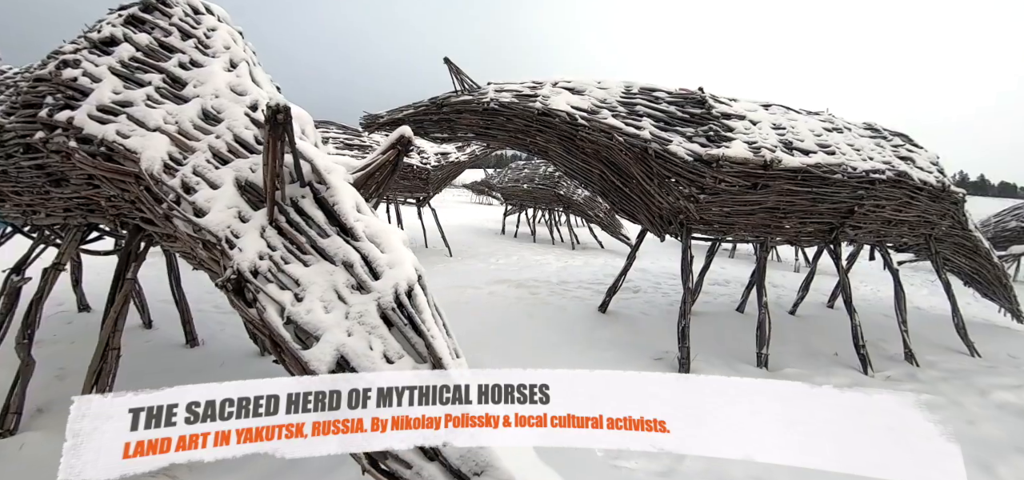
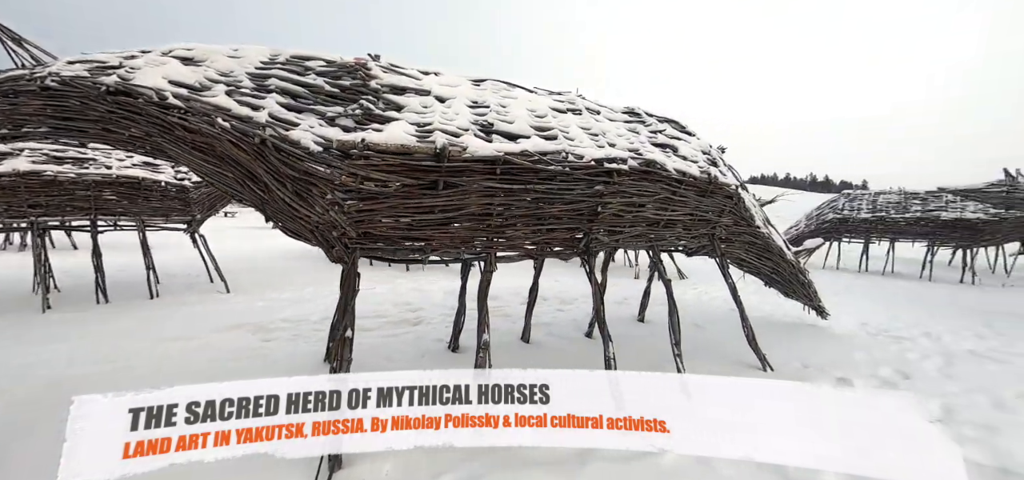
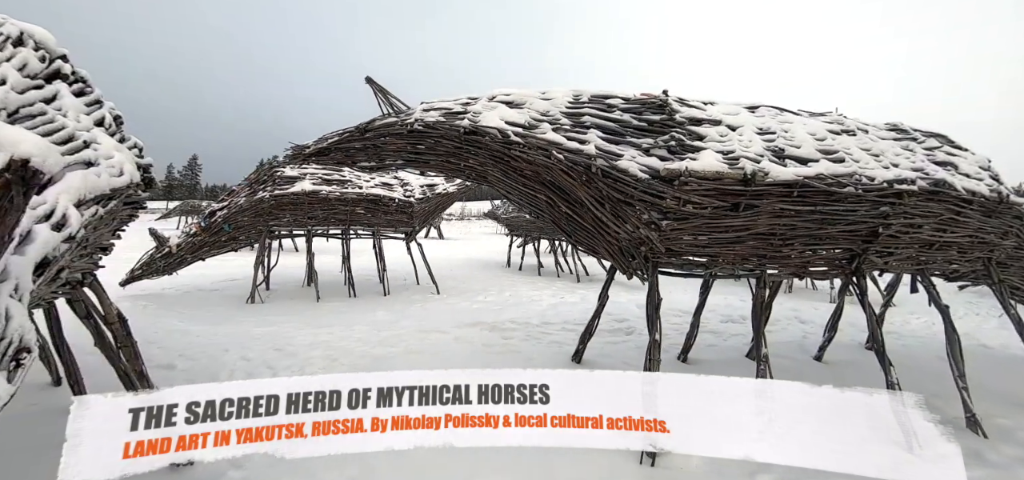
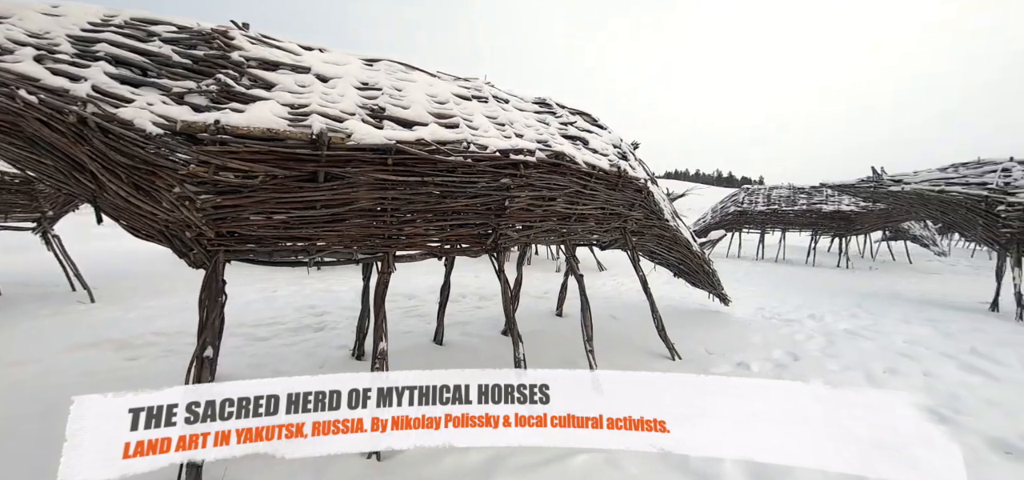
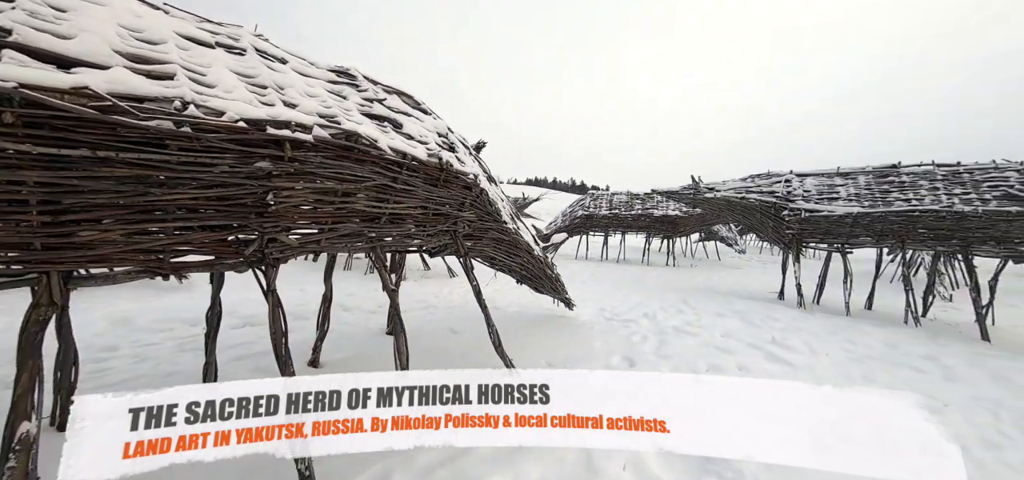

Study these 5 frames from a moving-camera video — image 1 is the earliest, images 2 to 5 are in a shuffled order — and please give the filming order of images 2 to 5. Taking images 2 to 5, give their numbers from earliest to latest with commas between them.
3, 2, 4, 5
